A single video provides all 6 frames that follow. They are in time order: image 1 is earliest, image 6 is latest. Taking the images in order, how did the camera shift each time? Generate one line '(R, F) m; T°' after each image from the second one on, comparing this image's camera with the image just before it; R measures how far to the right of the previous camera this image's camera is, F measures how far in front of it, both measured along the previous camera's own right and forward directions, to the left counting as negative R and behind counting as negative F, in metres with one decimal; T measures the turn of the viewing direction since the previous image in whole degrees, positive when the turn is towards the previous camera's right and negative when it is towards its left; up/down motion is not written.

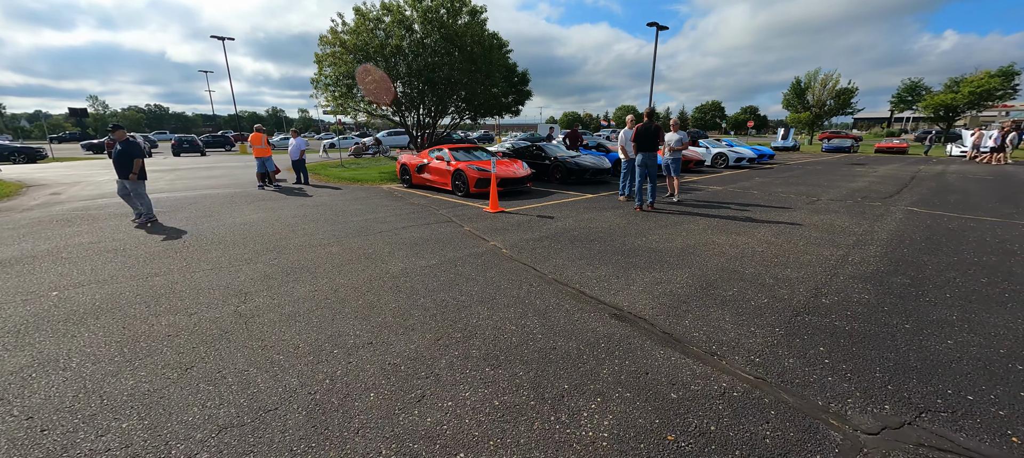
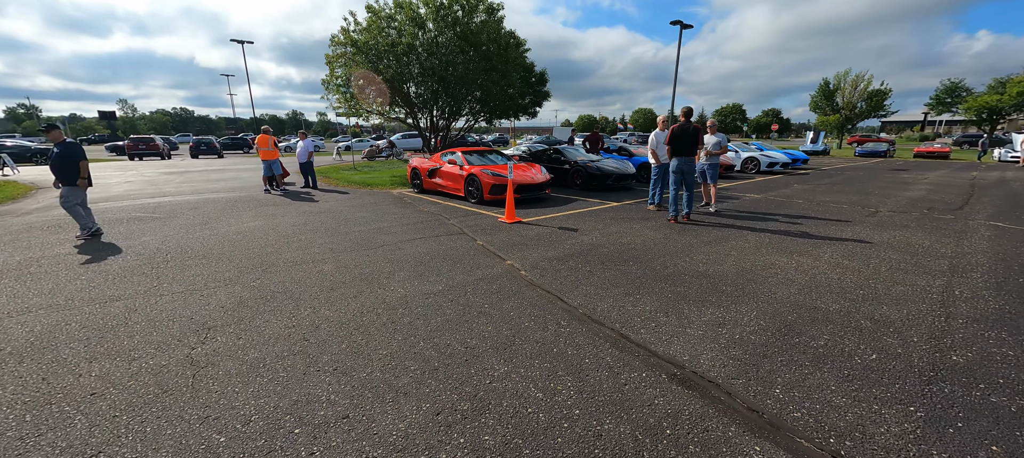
(-0.1, +0.7) m; -2°
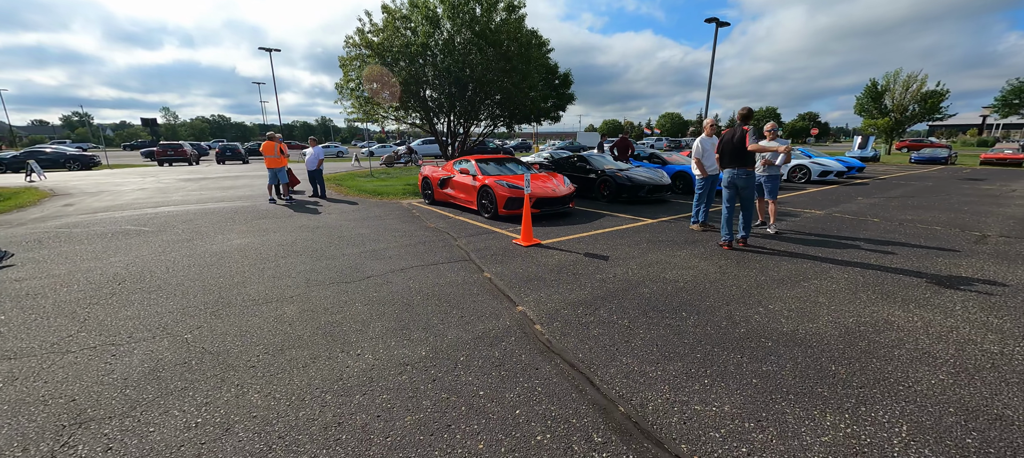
(+0.1, +1.0) m; -3°
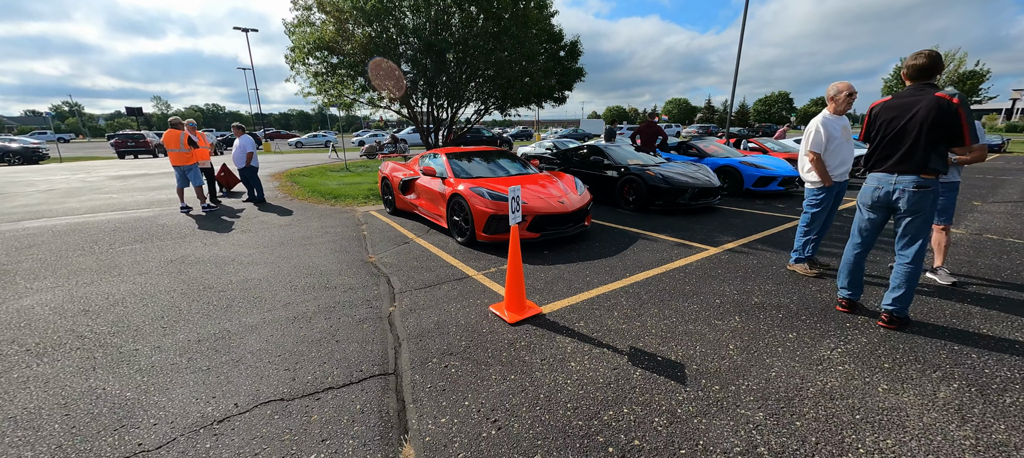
(+0.2, +2.5) m; 0°
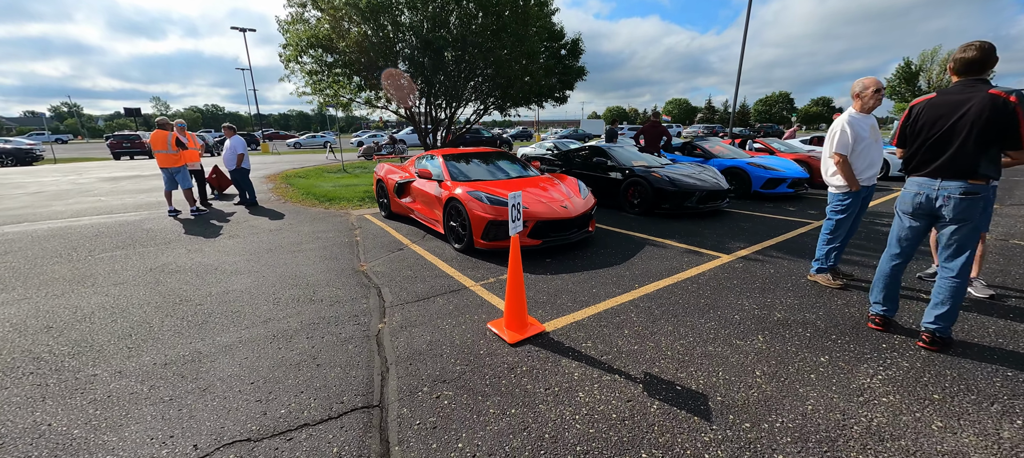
(0.0, +0.3) m; 0°
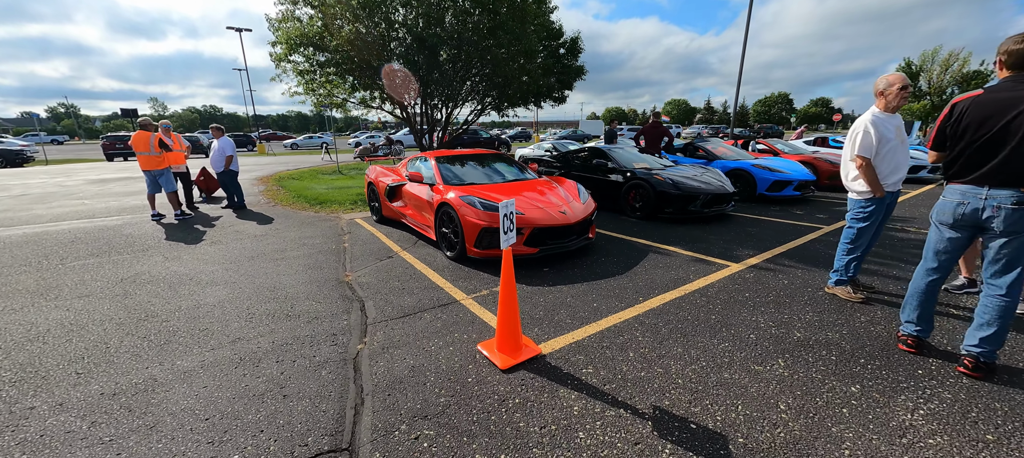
(0.0, +0.3) m; 0°
